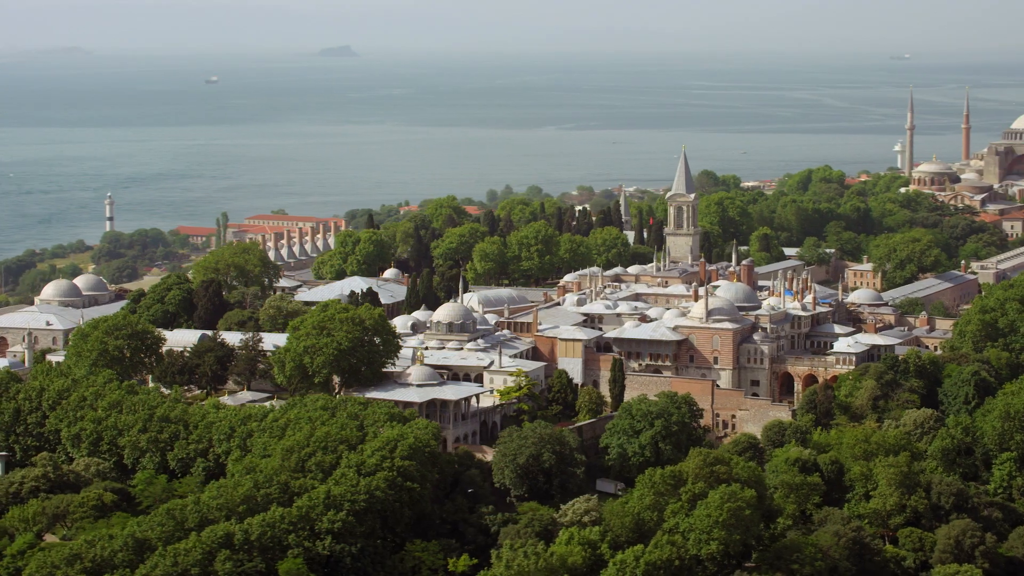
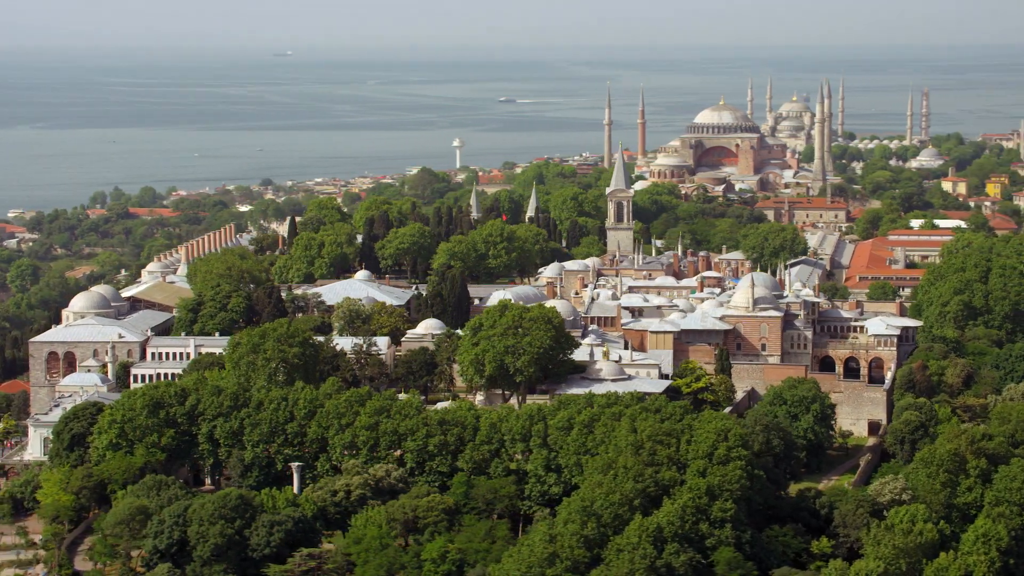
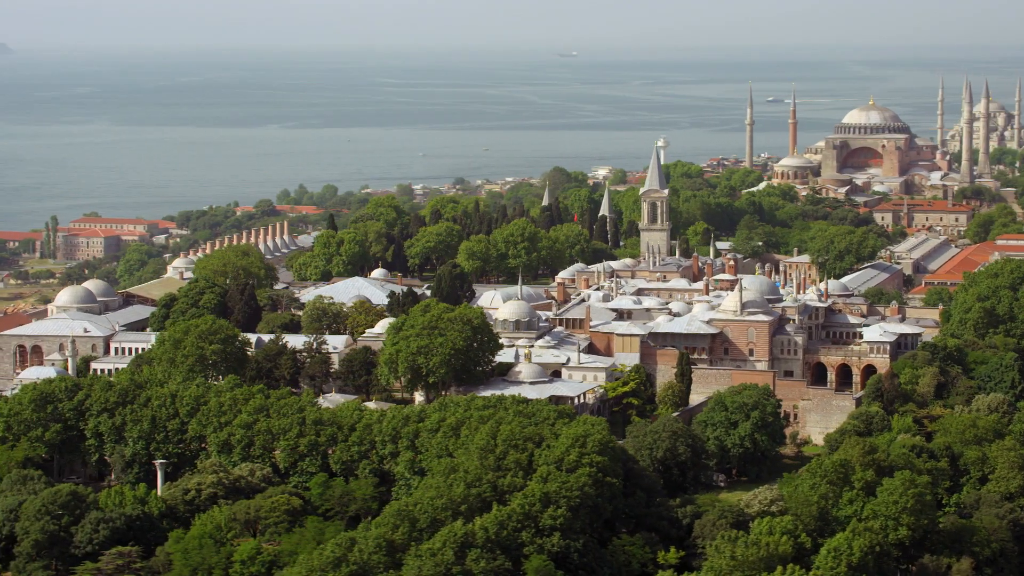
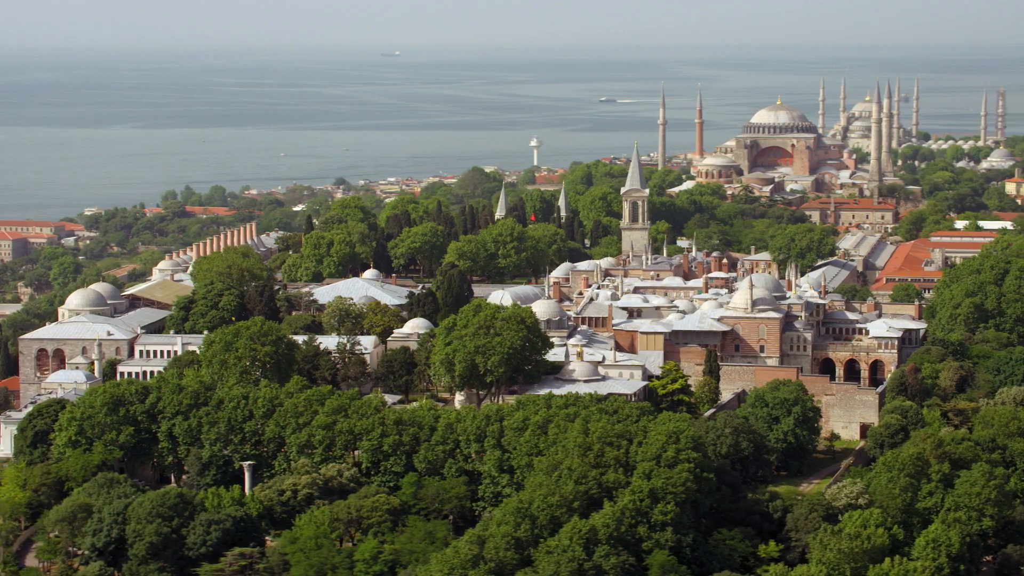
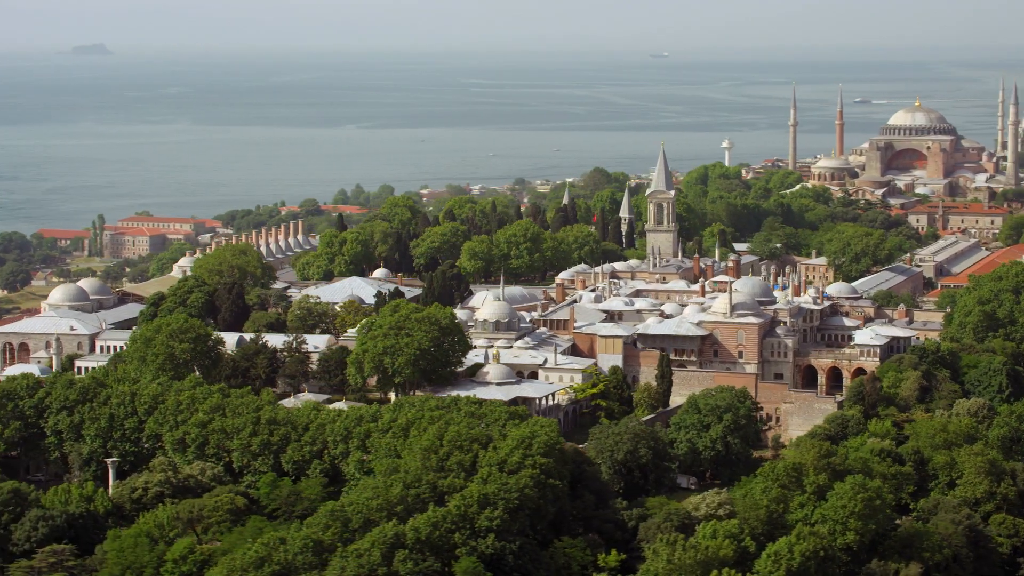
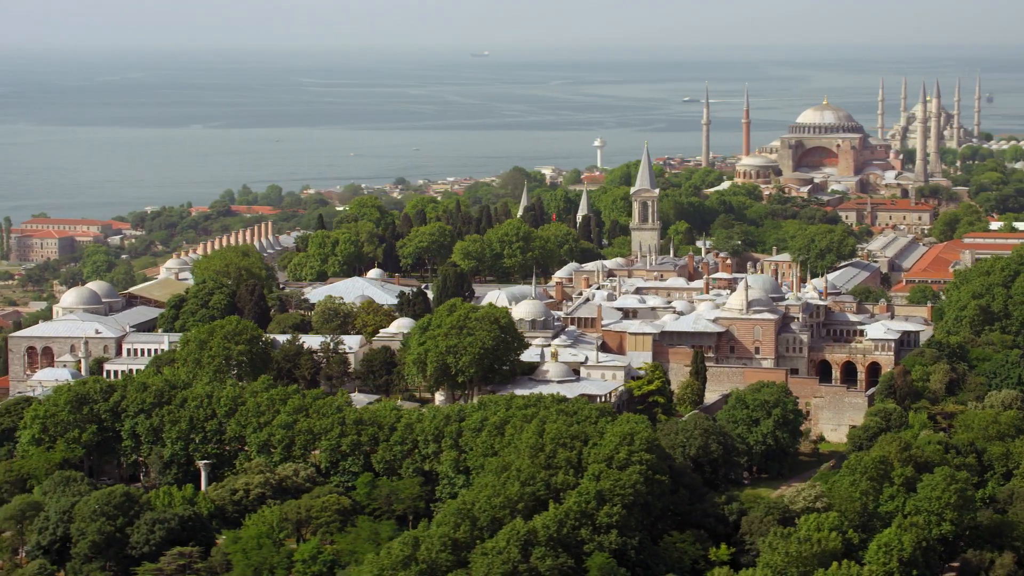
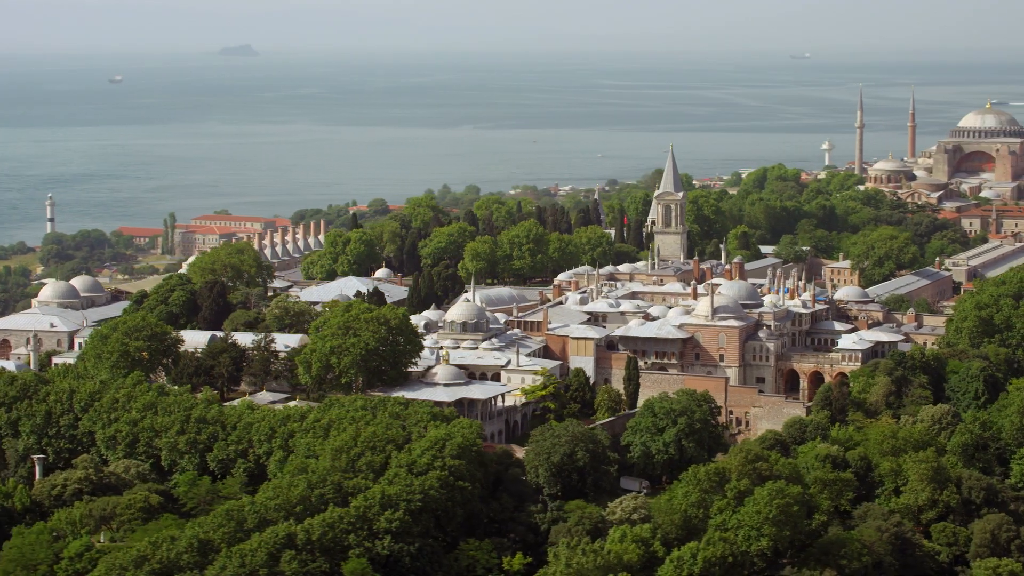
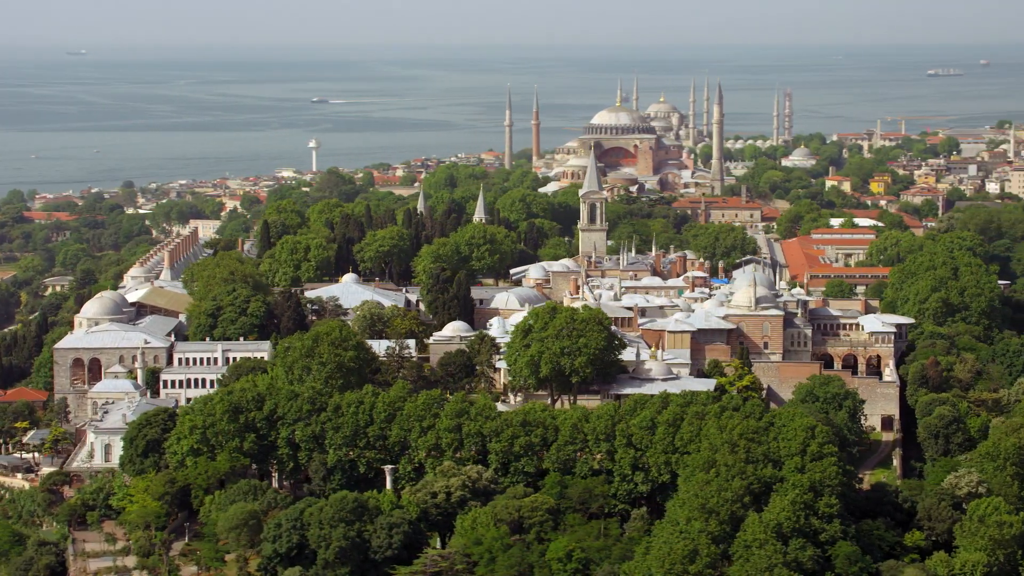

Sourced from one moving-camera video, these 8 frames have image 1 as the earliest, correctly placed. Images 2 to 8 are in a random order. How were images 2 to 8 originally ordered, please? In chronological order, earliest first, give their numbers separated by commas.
7, 5, 3, 6, 4, 2, 8
